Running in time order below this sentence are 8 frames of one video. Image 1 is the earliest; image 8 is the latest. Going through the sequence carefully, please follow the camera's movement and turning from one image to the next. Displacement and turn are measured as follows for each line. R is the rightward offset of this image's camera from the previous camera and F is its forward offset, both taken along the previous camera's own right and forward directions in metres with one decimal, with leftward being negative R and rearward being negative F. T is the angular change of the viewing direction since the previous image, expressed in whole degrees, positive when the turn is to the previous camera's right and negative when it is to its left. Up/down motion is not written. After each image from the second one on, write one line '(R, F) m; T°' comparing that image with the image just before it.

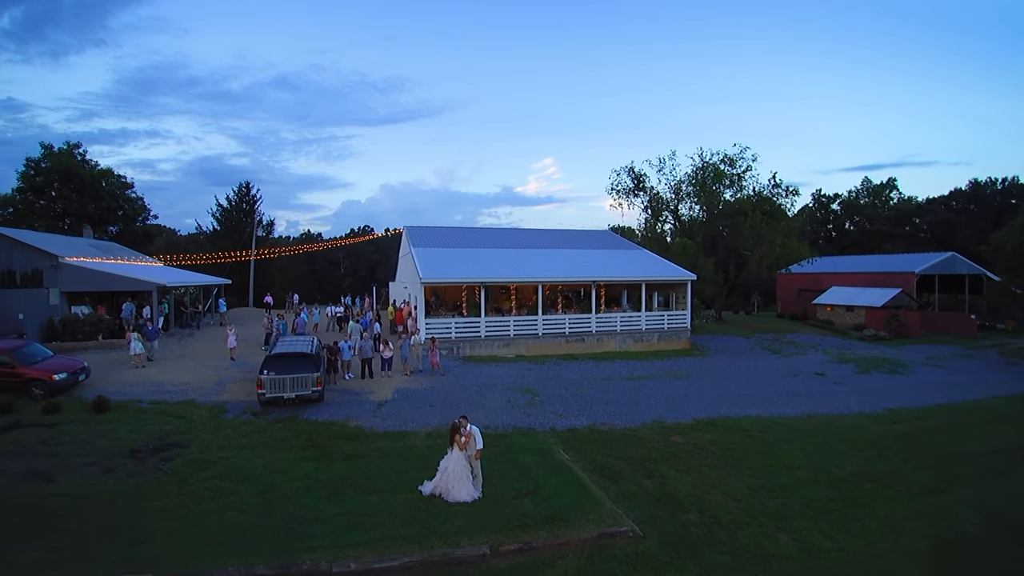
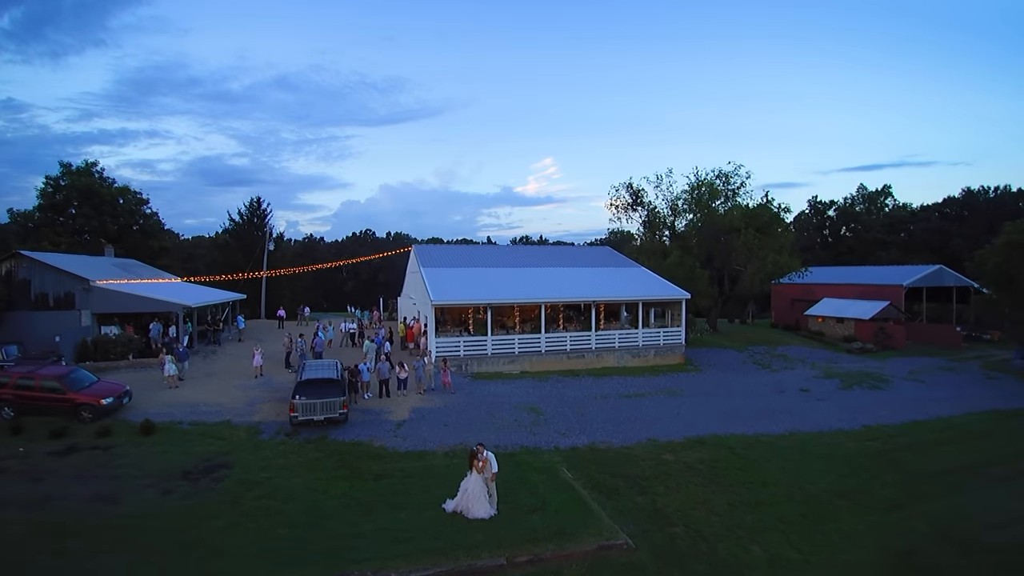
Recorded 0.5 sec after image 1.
(-0.2, -1.1) m; 0°
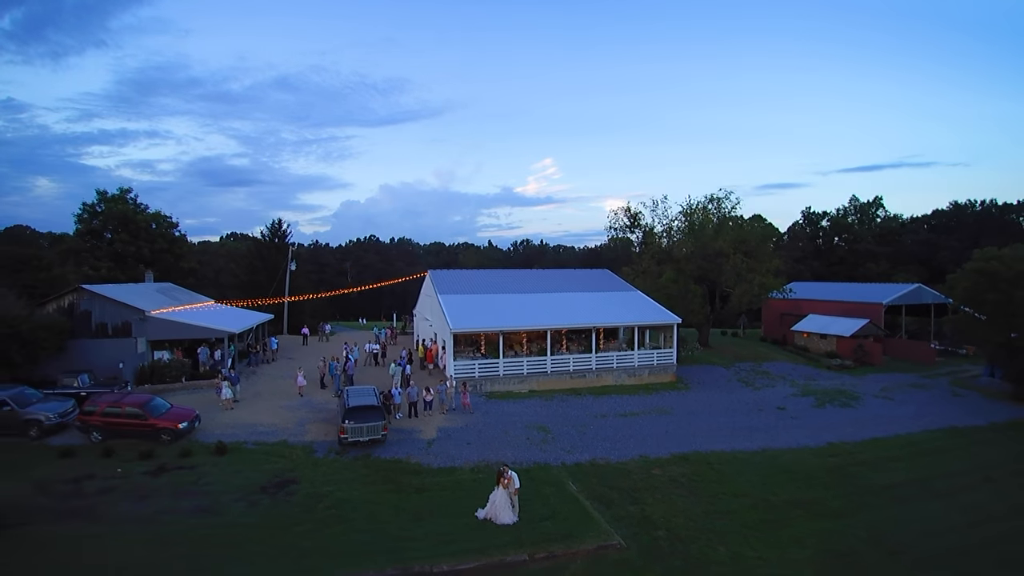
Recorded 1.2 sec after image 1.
(-0.3, -2.1) m; 0°
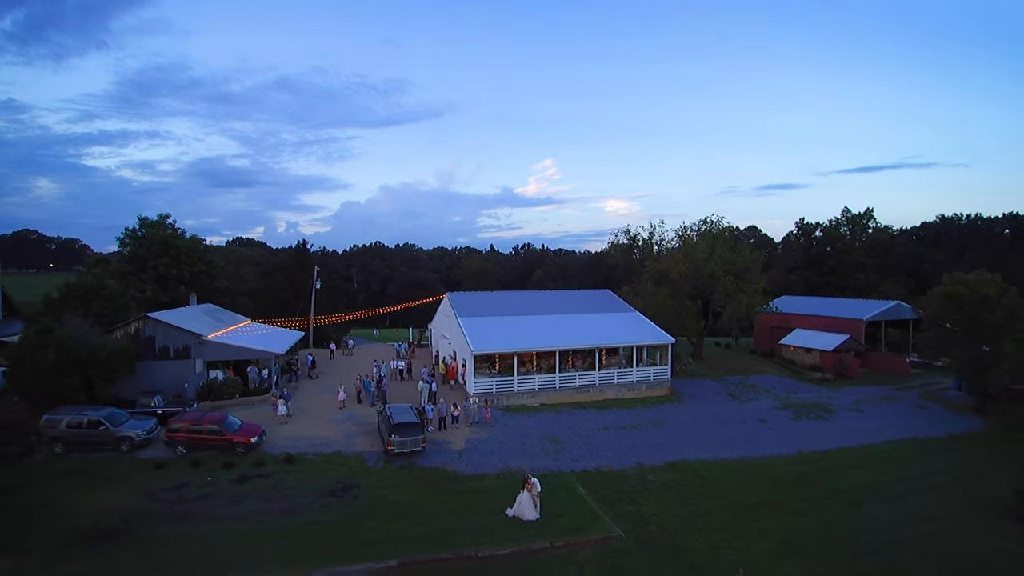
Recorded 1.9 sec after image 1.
(-0.5, -2.6) m; 0°
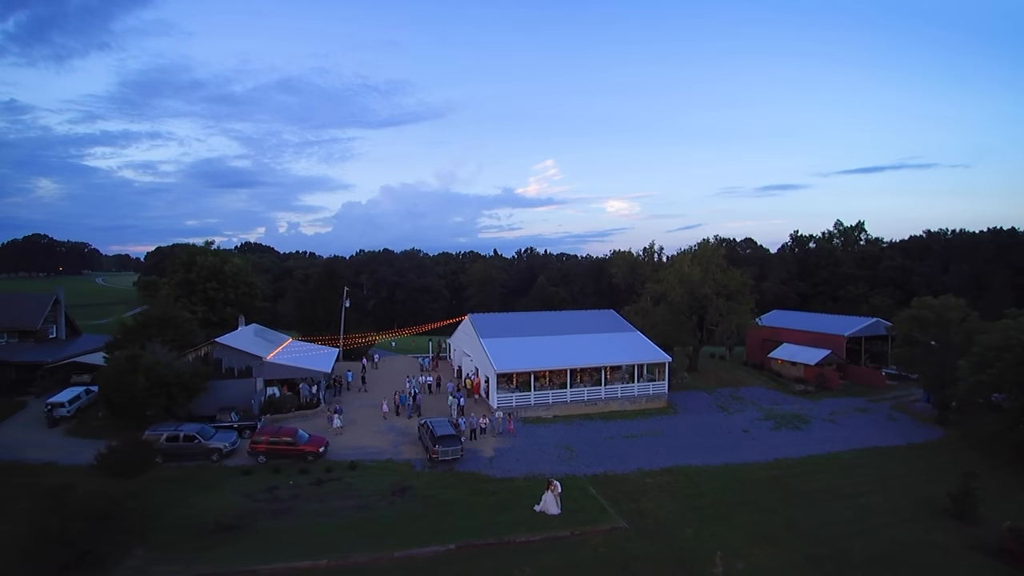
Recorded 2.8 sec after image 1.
(-0.7, -3.4) m; 0°
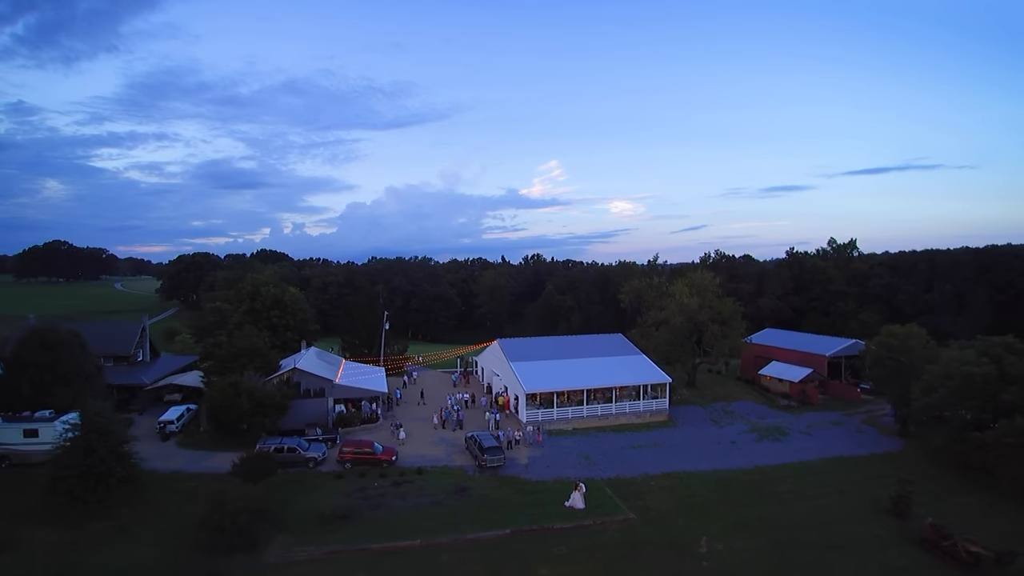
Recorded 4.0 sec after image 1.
(-1.2, -5.2) m; 0°
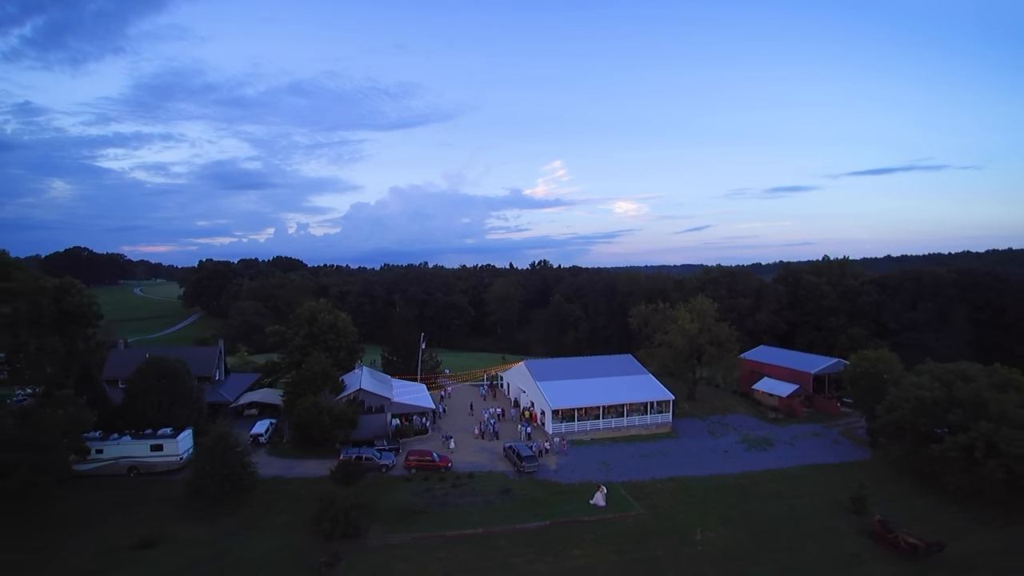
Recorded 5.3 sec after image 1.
(-1.5, -5.8) m; 0°
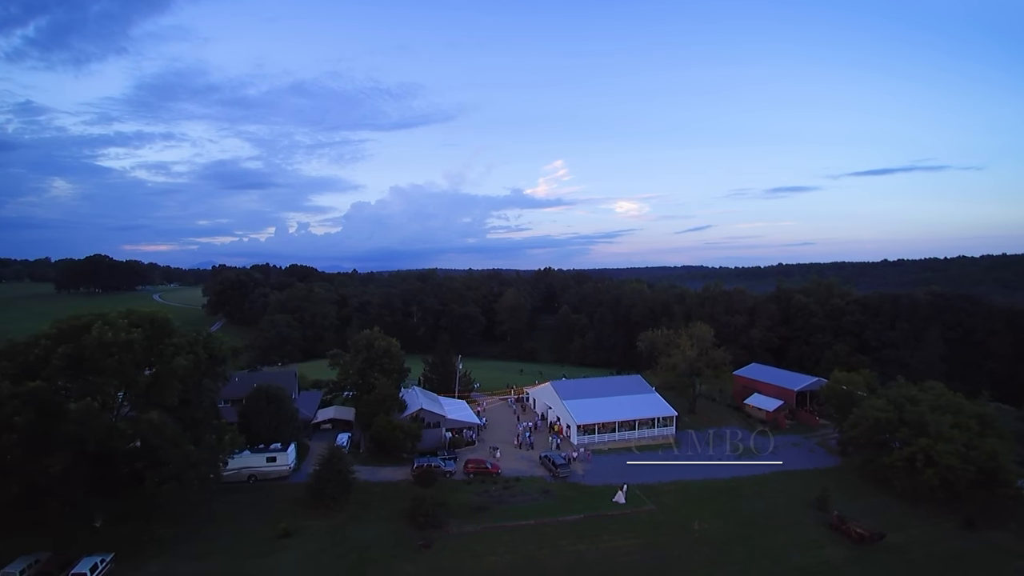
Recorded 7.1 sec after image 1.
(-2.4, -7.9) m; 0°
